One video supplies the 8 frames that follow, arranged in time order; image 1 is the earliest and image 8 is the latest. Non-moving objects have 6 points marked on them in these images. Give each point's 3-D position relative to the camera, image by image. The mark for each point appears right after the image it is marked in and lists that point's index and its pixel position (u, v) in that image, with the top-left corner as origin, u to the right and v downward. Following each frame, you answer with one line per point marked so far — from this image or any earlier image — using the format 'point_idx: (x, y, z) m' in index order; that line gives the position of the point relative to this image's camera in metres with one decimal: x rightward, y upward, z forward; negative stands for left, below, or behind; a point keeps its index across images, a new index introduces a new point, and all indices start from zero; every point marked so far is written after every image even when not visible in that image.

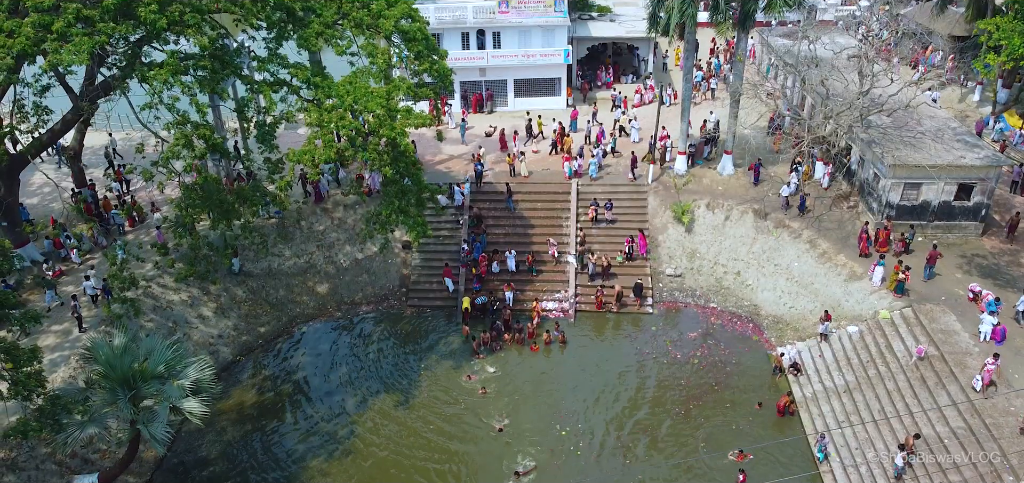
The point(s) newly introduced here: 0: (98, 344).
0: (-10.8, -2.7, +18.0) m
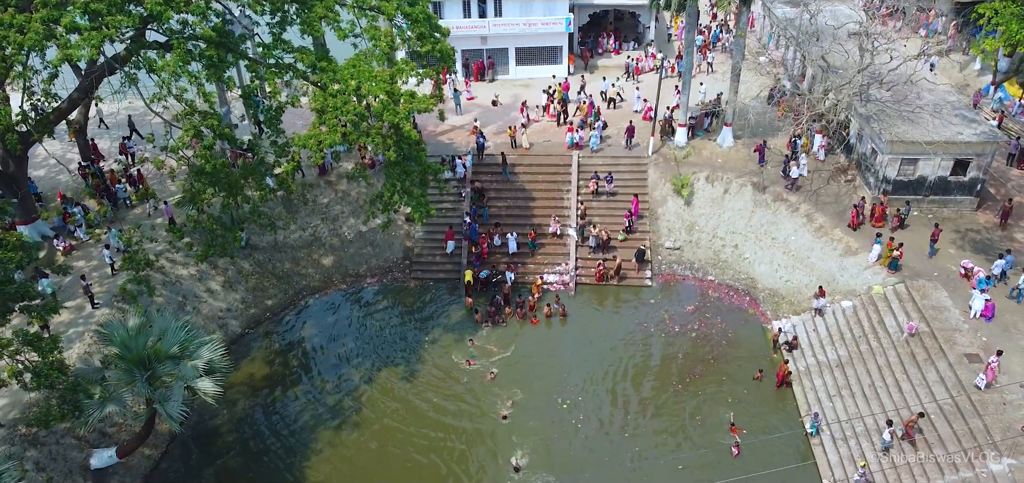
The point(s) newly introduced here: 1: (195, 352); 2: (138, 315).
0: (-10.7, -2.3, +18.6) m
1: (-8.9, -3.2, +19.4) m
2: (-10.6, -2.1, +19.4) m
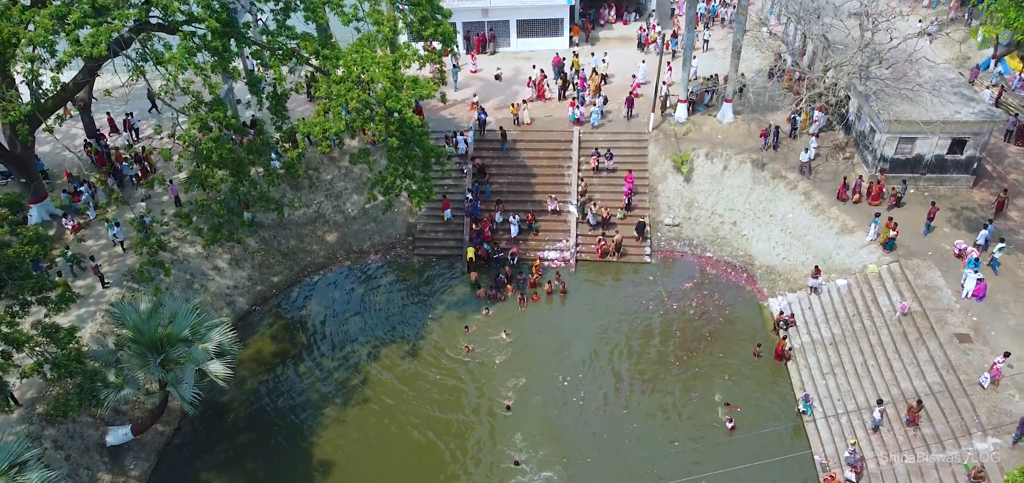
0: (-10.6, -1.9, +19.0) m
1: (-8.8, -2.7, +19.9) m
2: (-10.5, -1.7, +19.8) m
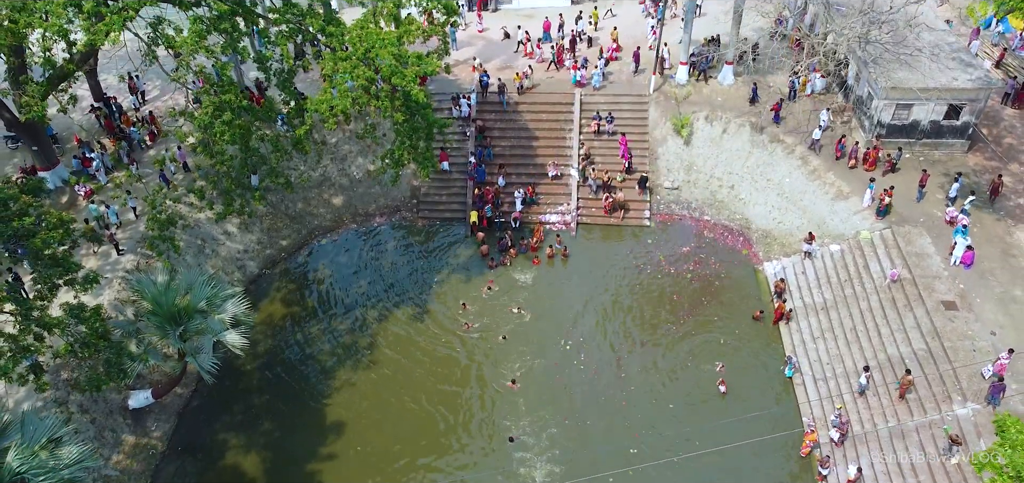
0: (-10.4, -1.2, +19.6) m
1: (-8.7, -1.9, +20.6) m
2: (-10.3, -0.9, +20.4) m
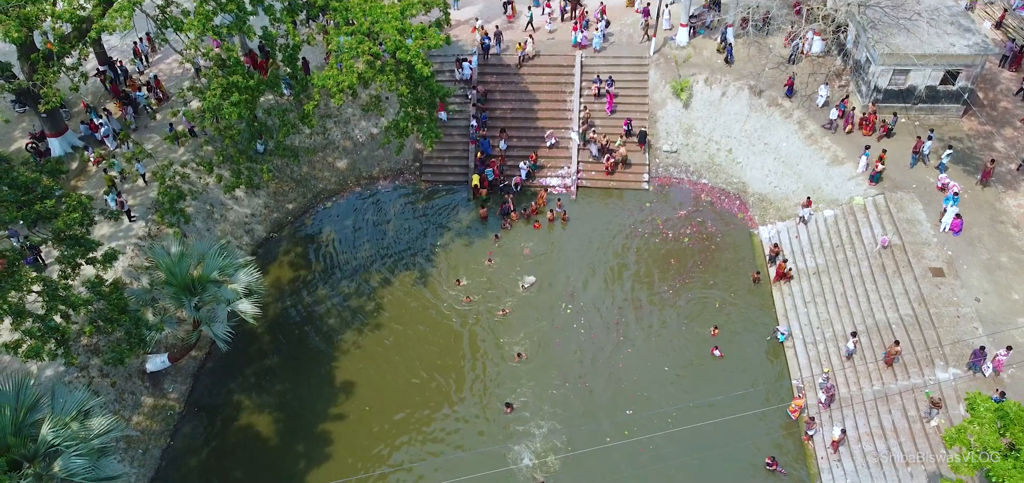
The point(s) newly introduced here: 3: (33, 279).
0: (-10.3, -0.3, +20.1) m
1: (-8.5, -1.0, +21.2) m
2: (-10.2, 0.0, +21.0) m
3: (-11.1, -1.0, +15.9) m
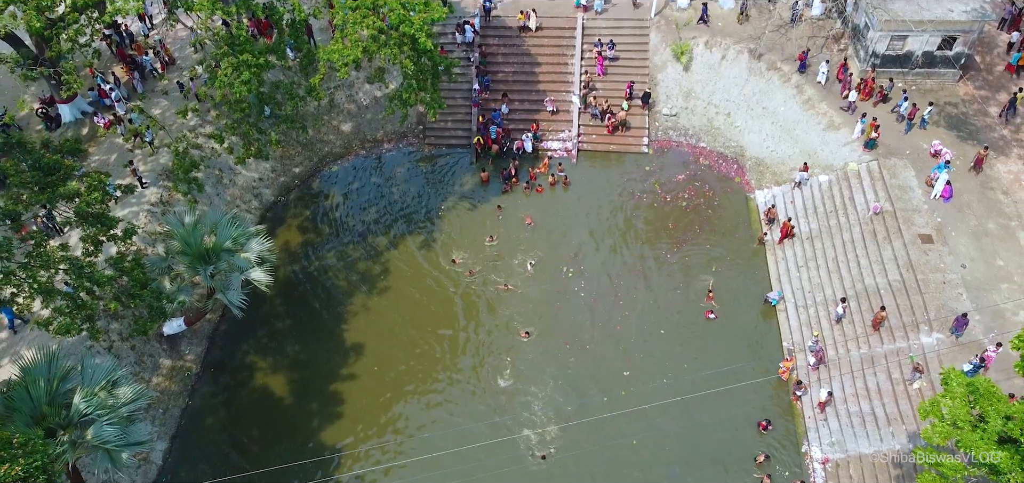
0: (-10.2, +0.5, +20.7) m
1: (-8.4, -0.1, +21.8) m
2: (-10.0, +0.9, +21.5) m
3: (-10.9, -0.4, +16.6) m
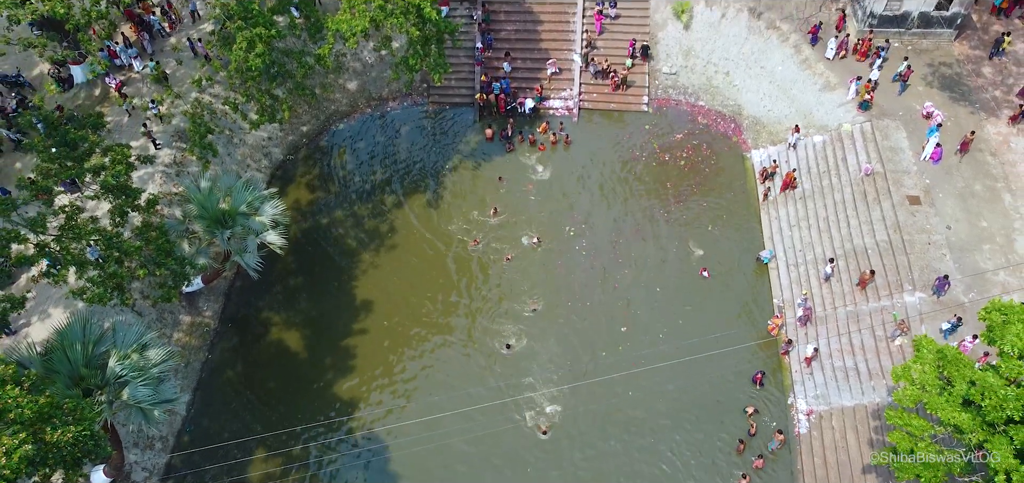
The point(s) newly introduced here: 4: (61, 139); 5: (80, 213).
0: (-10.0, +1.7, +21.5) m
1: (-8.2, +1.1, +22.6) m
2: (-9.8, +2.1, +22.2) m
3: (-10.6, +0.4, +17.4) m
4: (-11.3, +2.7, +17.4) m
5: (-11.0, +0.8, +17.6) m
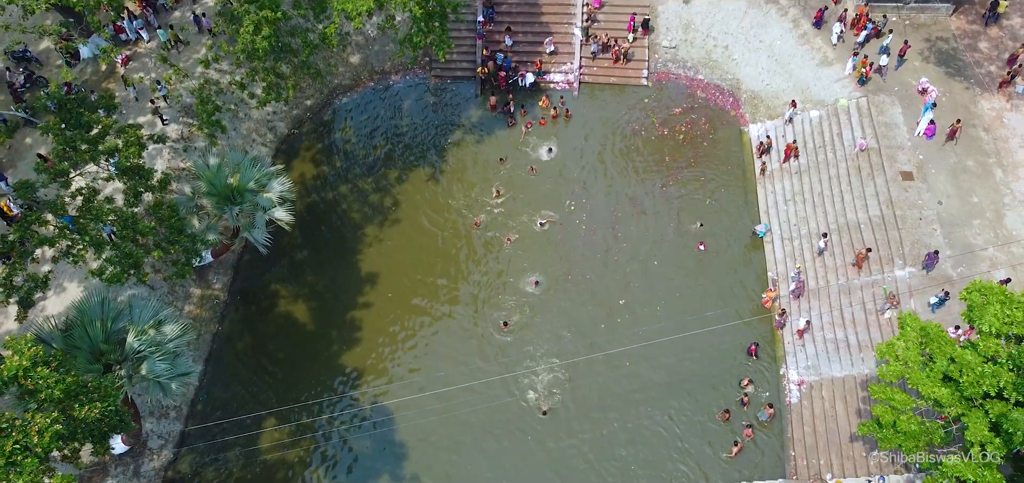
0: (-9.9, +2.4, +21.9) m
1: (-8.1, +1.9, +23.1) m
2: (-9.8, +2.9, +22.7) m
3: (-10.5, +0.9, +17.9) m
4: (-11.2, +3.2, +17.7) m
5: (-10.9, +1.4, +18.1) m
